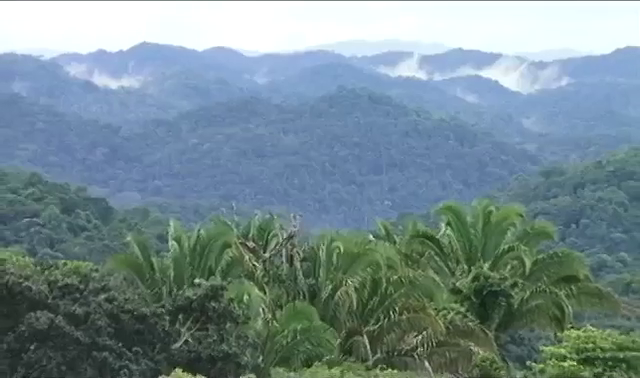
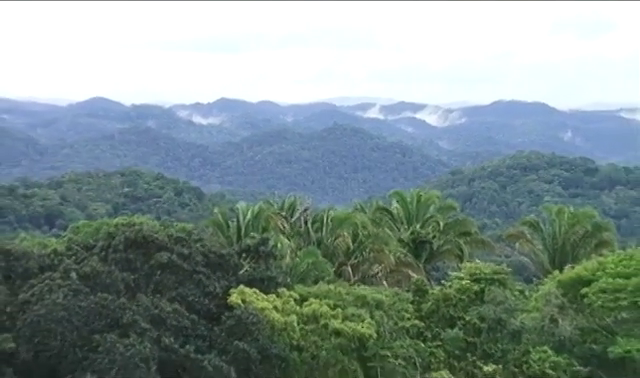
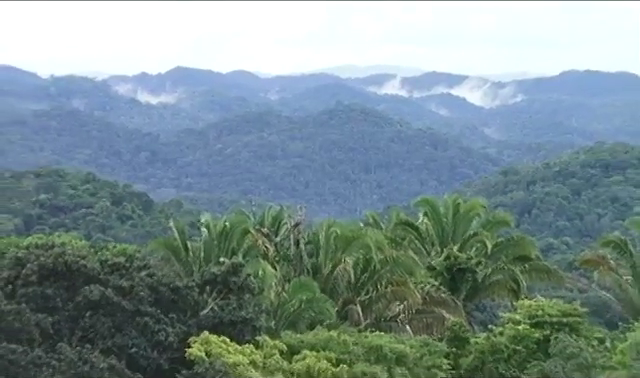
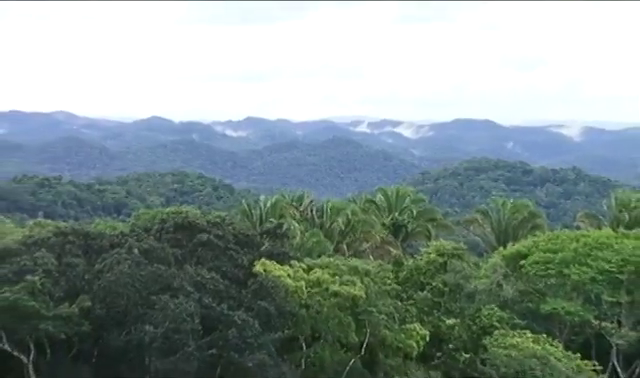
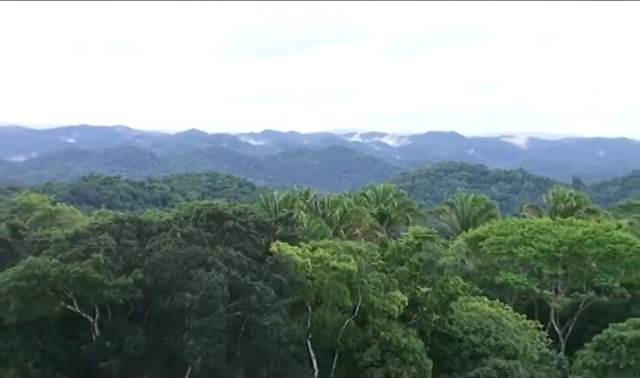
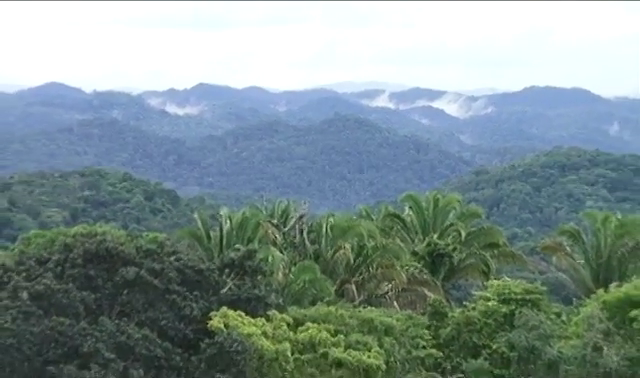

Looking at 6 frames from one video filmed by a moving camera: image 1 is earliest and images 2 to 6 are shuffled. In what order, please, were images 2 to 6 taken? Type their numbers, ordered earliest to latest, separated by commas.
3, 6, 2, 4, 5
